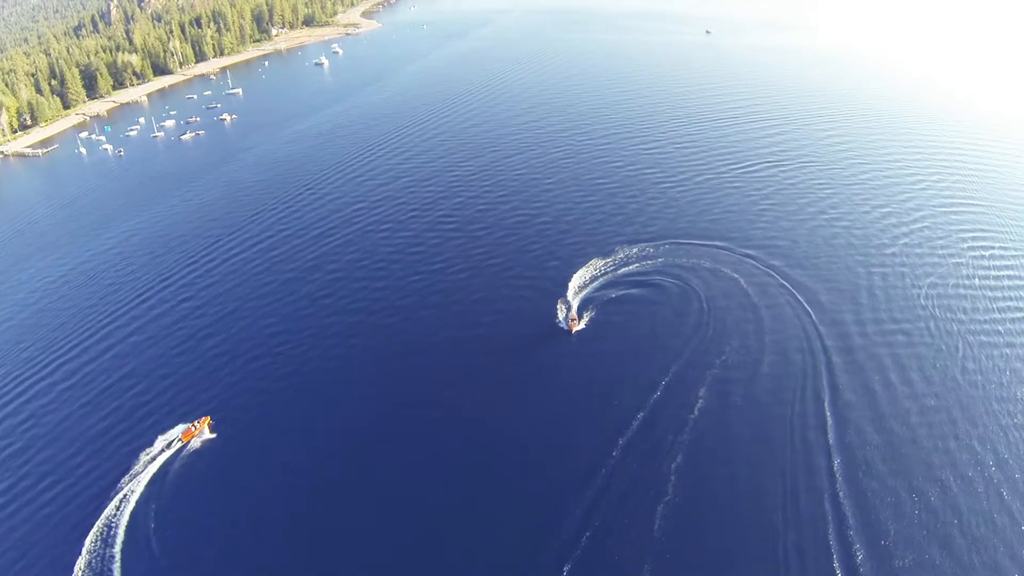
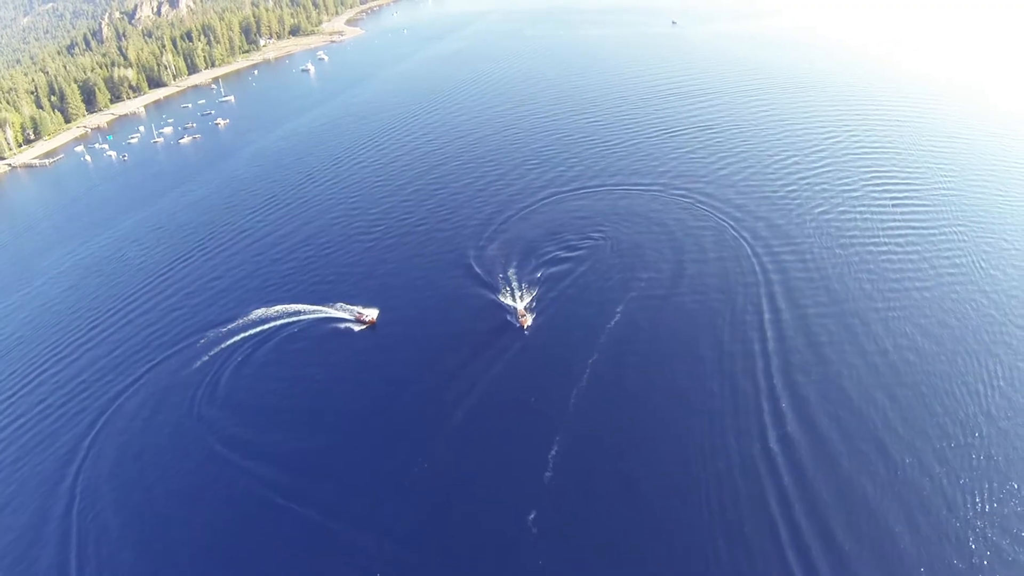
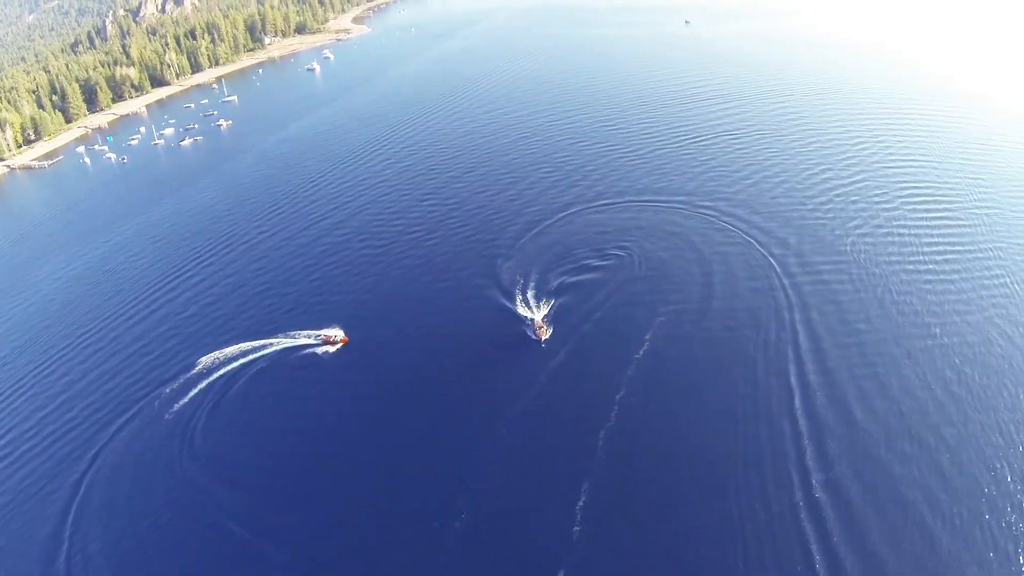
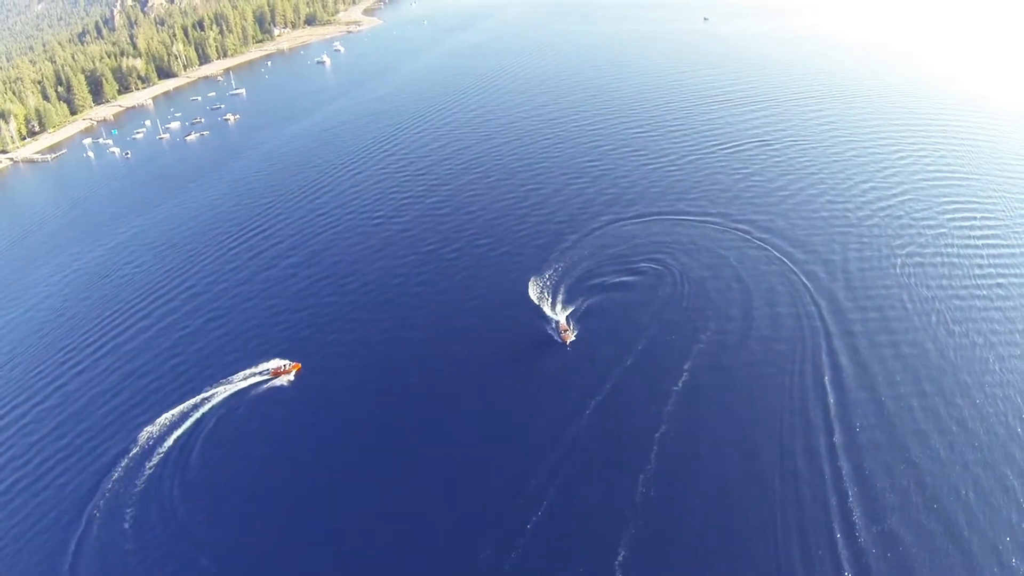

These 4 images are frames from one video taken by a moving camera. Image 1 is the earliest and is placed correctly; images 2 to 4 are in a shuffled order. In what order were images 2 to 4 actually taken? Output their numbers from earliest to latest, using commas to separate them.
4, 3, 2
